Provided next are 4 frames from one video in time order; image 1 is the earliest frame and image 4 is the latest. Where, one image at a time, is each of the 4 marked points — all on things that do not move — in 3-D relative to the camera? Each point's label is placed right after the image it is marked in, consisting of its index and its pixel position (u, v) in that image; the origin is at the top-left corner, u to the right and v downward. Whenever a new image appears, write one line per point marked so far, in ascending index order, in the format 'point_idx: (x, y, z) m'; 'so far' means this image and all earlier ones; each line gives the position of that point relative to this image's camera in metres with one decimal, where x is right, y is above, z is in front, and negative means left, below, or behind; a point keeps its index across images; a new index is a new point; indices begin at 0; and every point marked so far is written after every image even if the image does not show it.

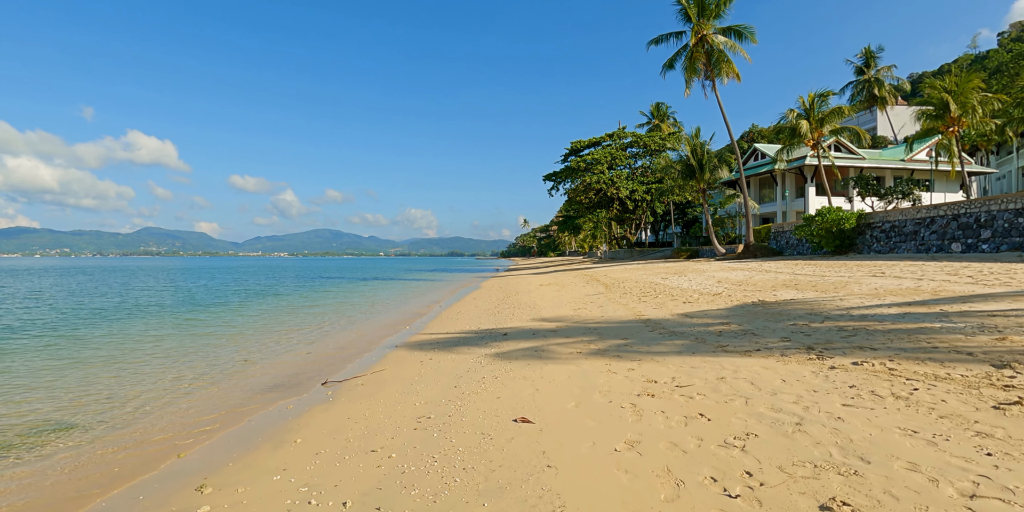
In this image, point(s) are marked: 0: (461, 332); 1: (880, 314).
0: (-1.3, -1.9, +12.3) m
1: (+6.3, -1.0, +8.5) m
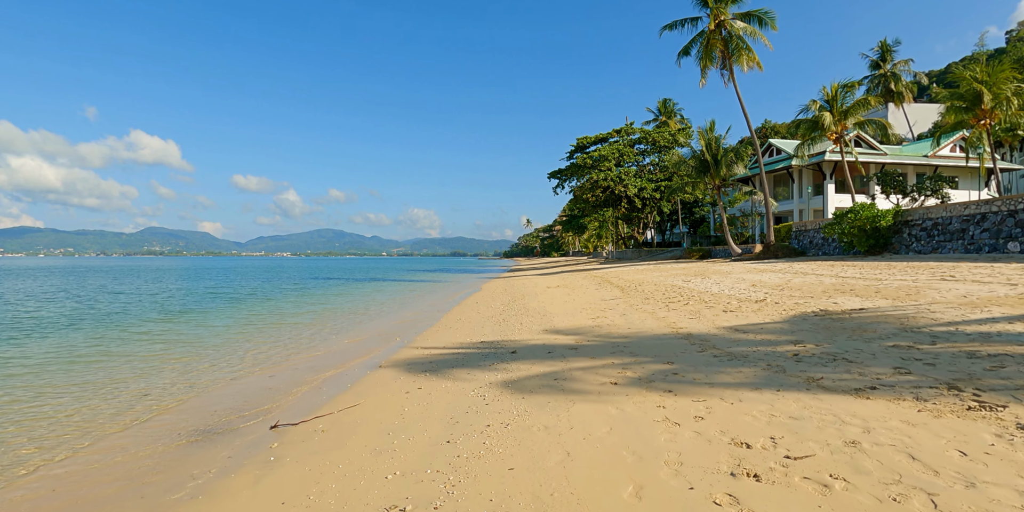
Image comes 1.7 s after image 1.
0: (-1.1, -1.9, +10.3) m
1: (+6.5, -1.0, +6.5) m
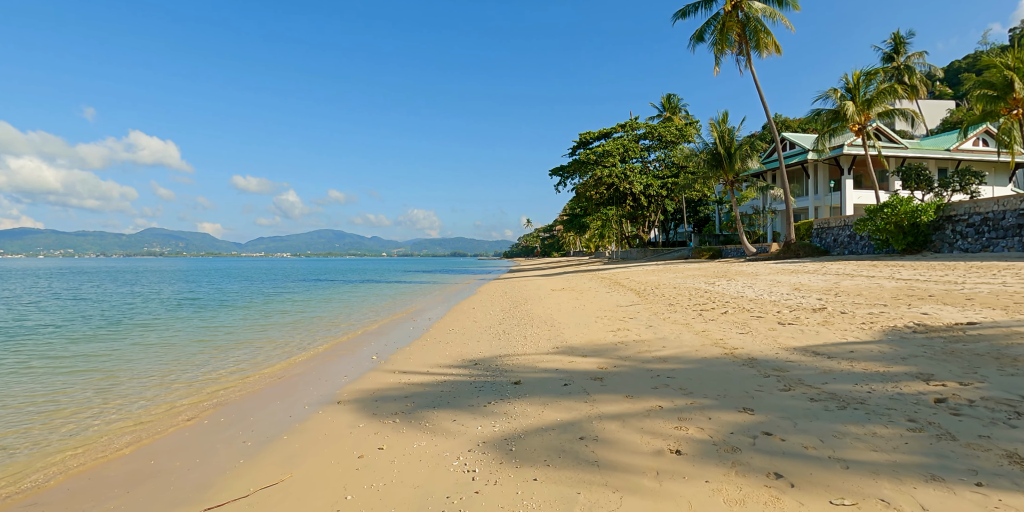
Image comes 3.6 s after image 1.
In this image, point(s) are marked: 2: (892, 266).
0: (-1.1, -1.9, +8.1) m
1: (+6.5, -1.0, +4.3) m
2: (+12.0, -0.3, +15.5) m
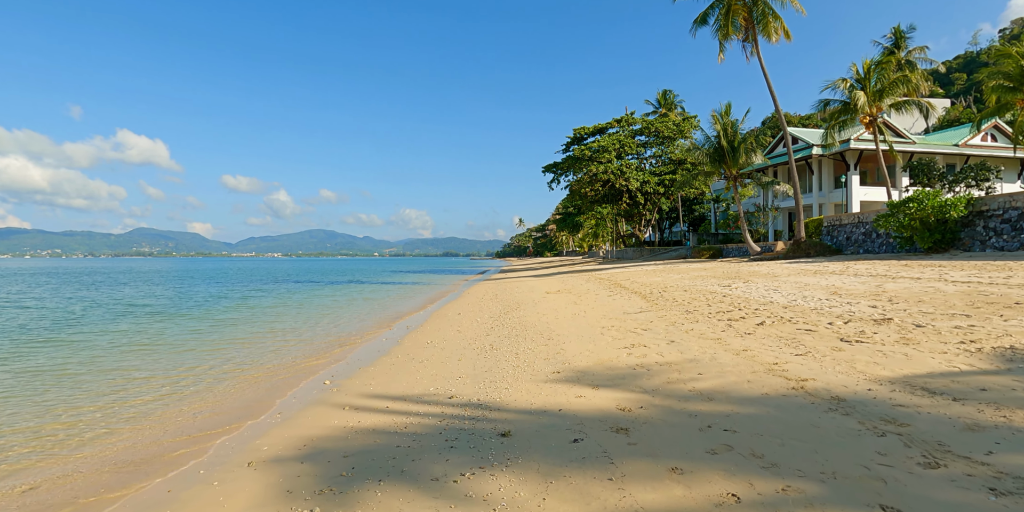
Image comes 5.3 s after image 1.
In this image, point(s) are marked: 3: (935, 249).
0: (-1.2, -1.8, +6.1) m
1: (+6.4, -0.9, +2.4) m
2: (+11.7, -0.3, +13.7) m
3: (+16.9, +0.3, +19.7) m
